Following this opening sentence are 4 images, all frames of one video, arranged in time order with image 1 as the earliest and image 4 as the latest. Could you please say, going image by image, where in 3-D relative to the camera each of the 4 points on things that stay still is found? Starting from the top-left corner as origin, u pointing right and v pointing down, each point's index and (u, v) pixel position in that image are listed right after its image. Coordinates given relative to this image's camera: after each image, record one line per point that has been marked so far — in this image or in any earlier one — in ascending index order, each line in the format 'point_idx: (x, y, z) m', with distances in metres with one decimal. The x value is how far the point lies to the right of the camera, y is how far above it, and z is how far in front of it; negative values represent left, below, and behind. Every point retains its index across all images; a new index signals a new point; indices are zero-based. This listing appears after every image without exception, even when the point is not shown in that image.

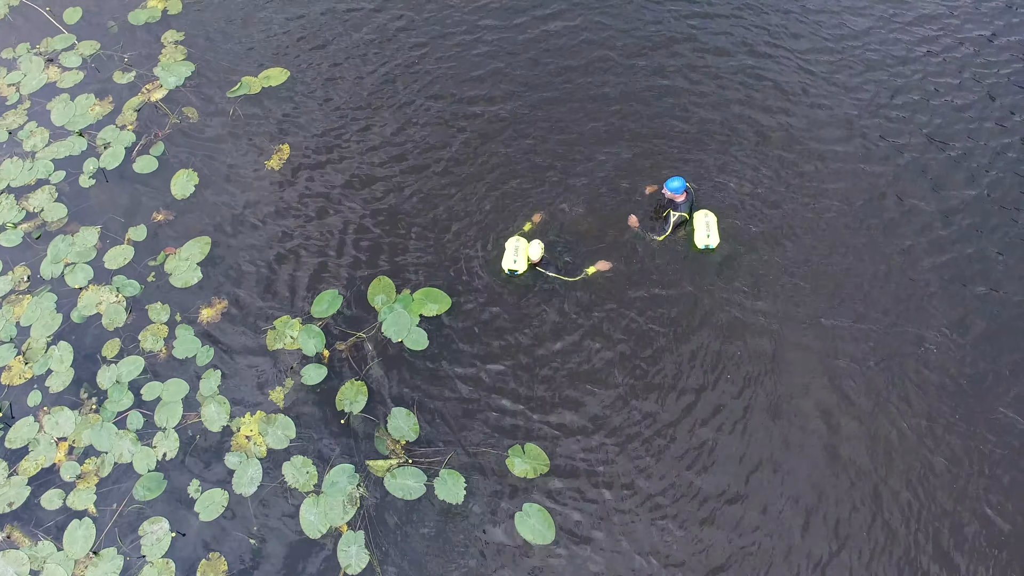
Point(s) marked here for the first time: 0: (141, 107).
0: (-6.2, +3.0, +11.1) m
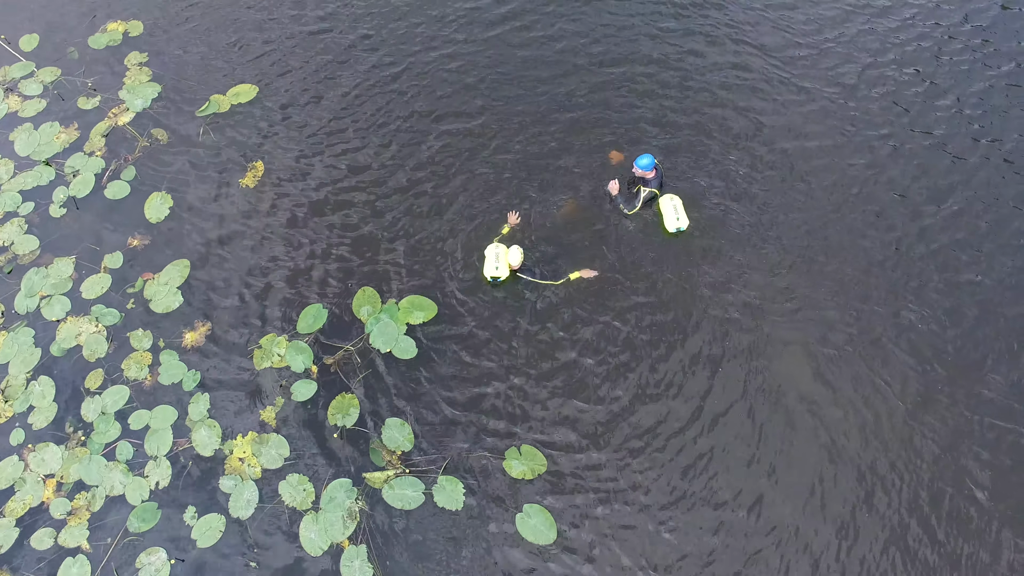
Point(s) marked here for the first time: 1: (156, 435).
0: (-6.6, +2.6, +10.9) m
1: (-4.3, -1.7, +7.9) m
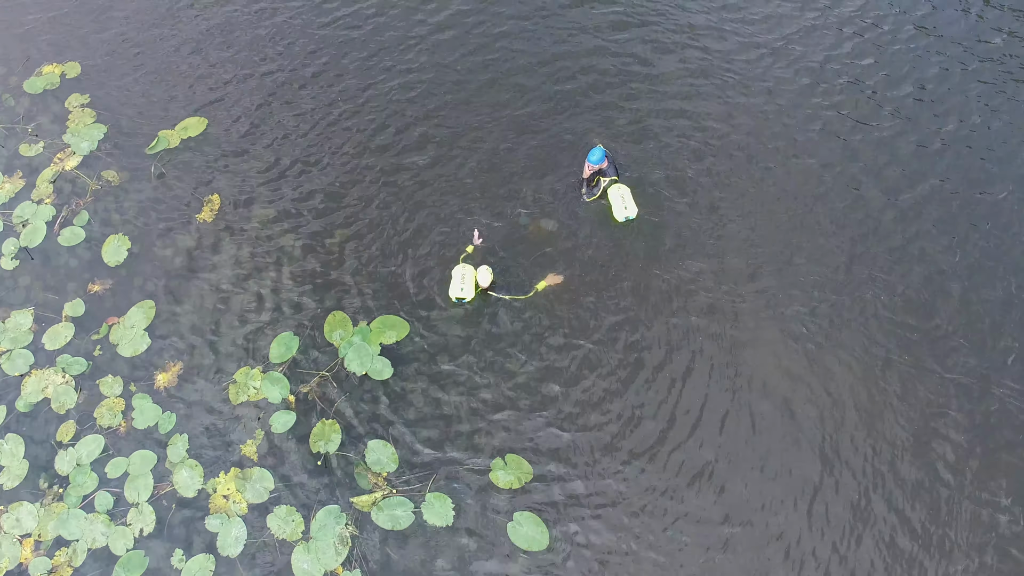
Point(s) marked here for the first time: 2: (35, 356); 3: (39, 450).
0: (-7.3, +1.8, +10.6) m
1: (-4.4, -2.2, +7.7) m
2: (-6.4, -0.9, +8.9) m
3: (-5.8, -2.0, +8.2) m
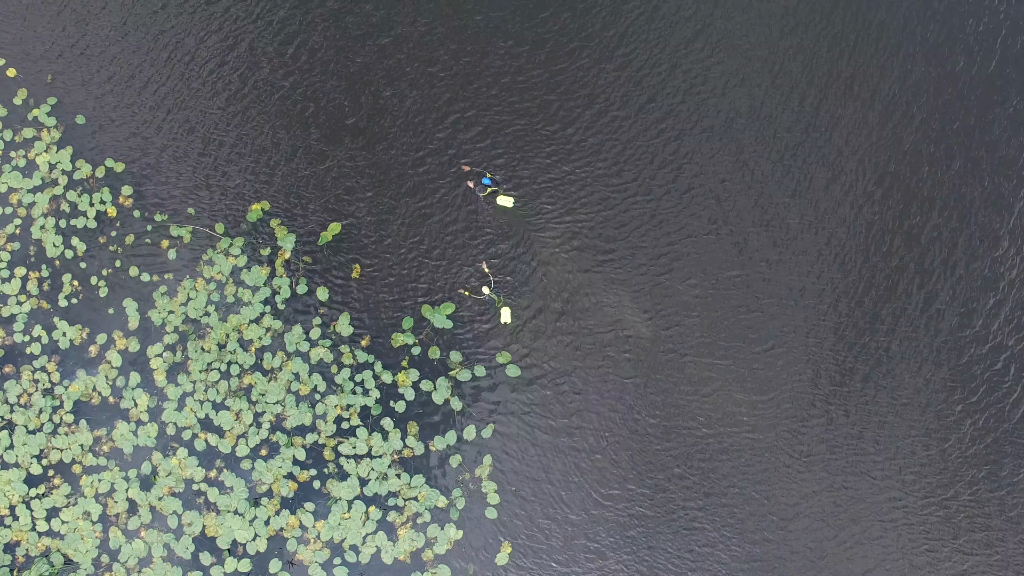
0: (-6.9, +2.8, +11.4) m
1: (-5.1, -2.1, +9.1) m
2: (-6.7, -0.3, +10.3) m
3: (-6.4, -1.6, +9.8) m
